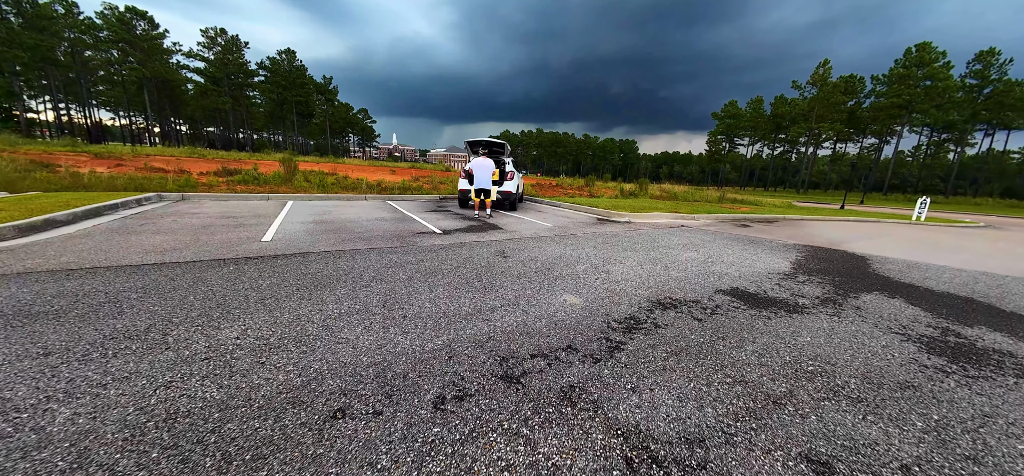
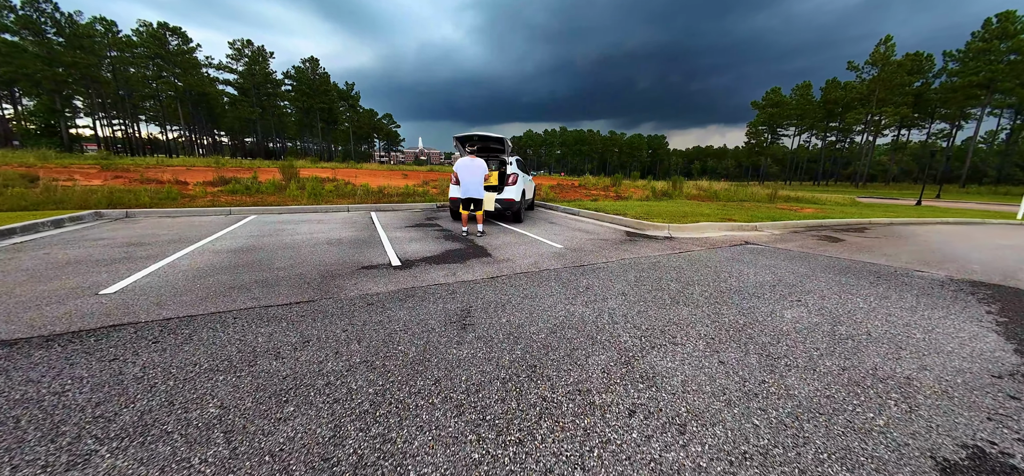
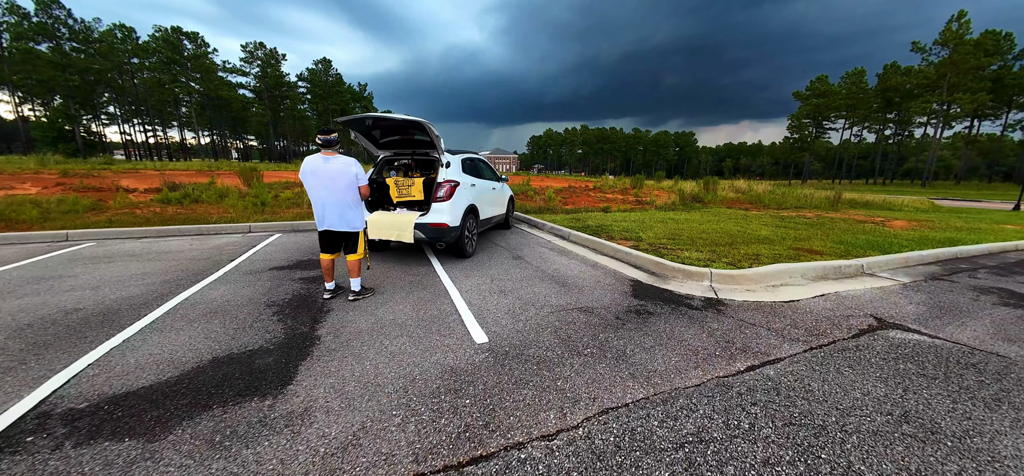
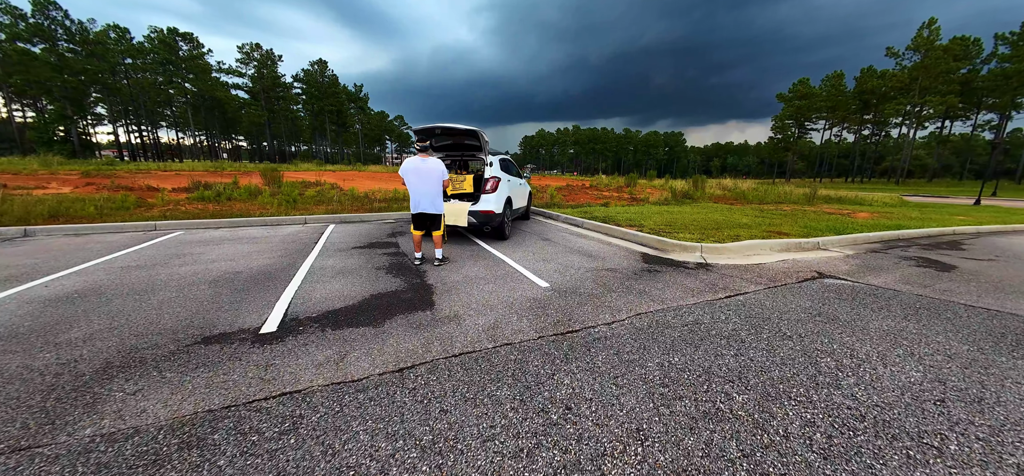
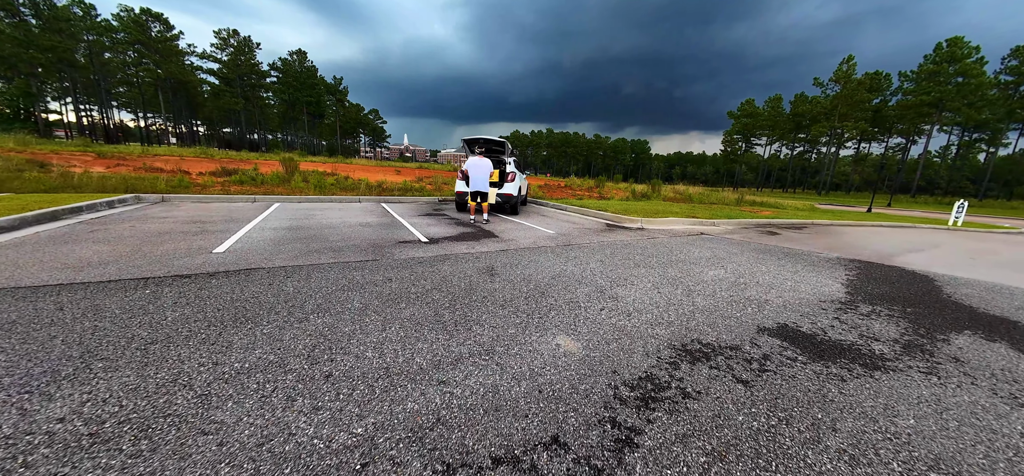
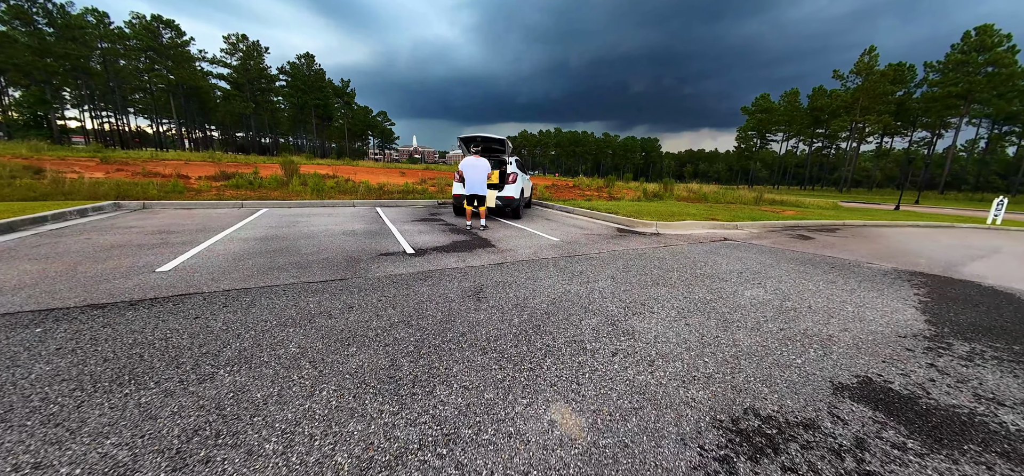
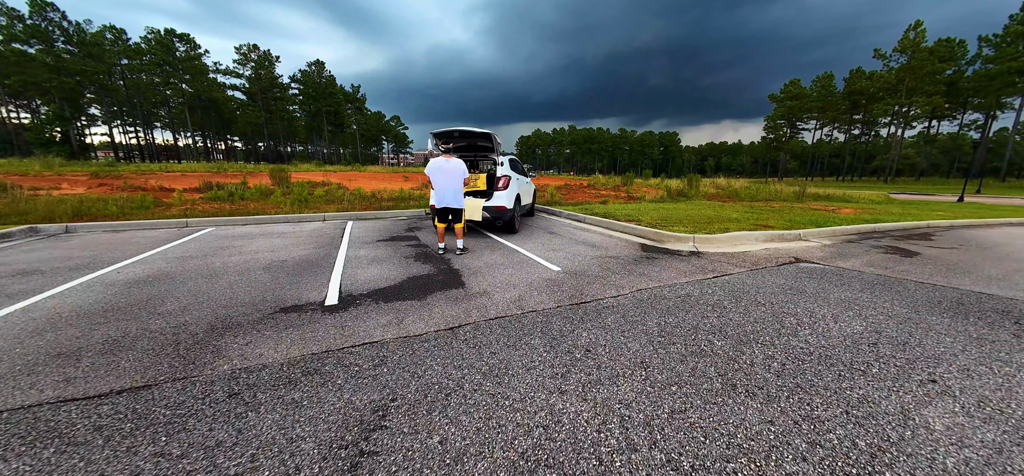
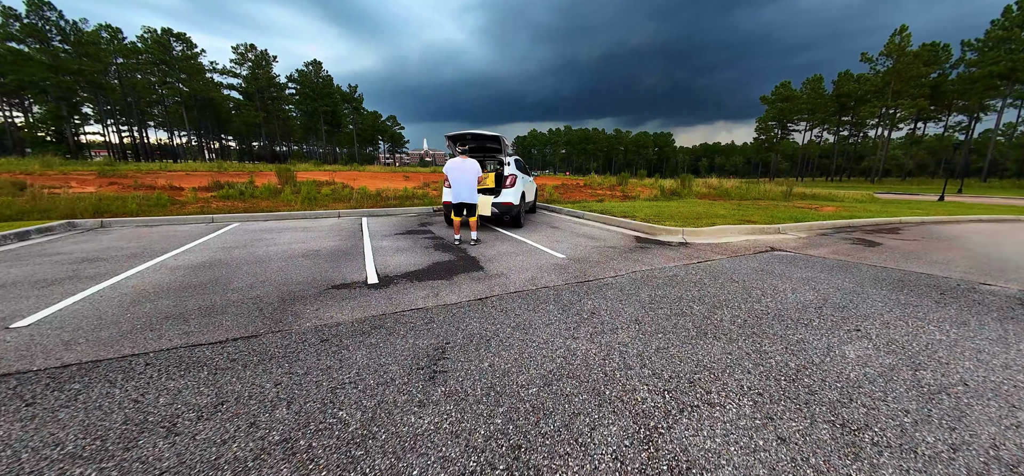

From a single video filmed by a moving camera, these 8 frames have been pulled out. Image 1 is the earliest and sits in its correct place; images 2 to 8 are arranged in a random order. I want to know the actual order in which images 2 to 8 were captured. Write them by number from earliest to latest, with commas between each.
5, 6, 2, 8, 7, 4, 3
